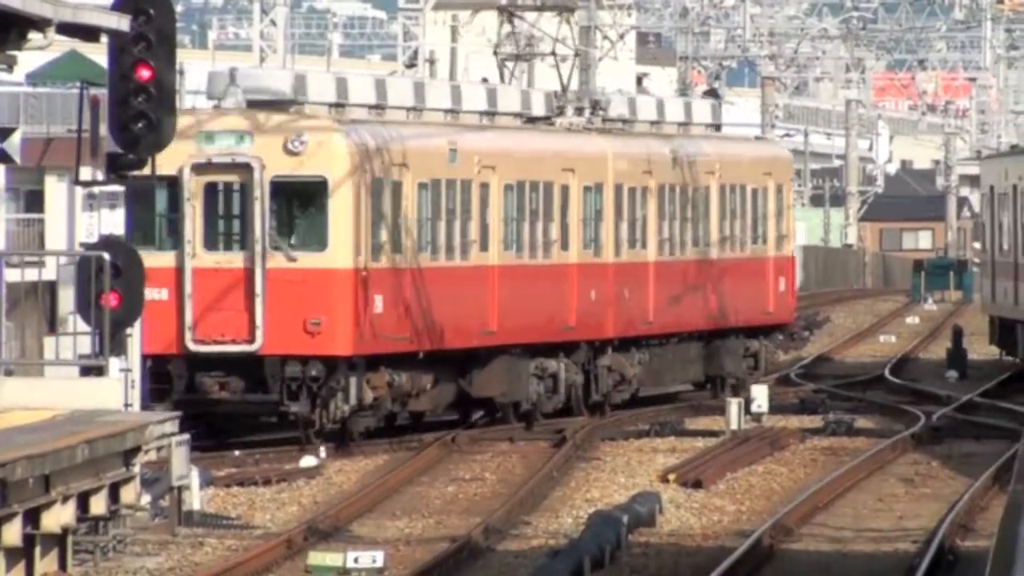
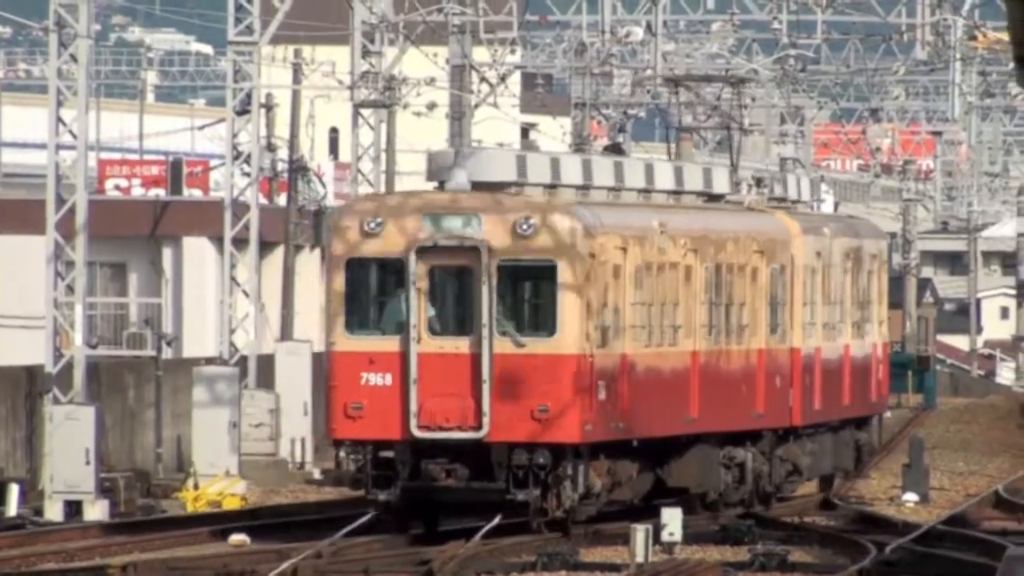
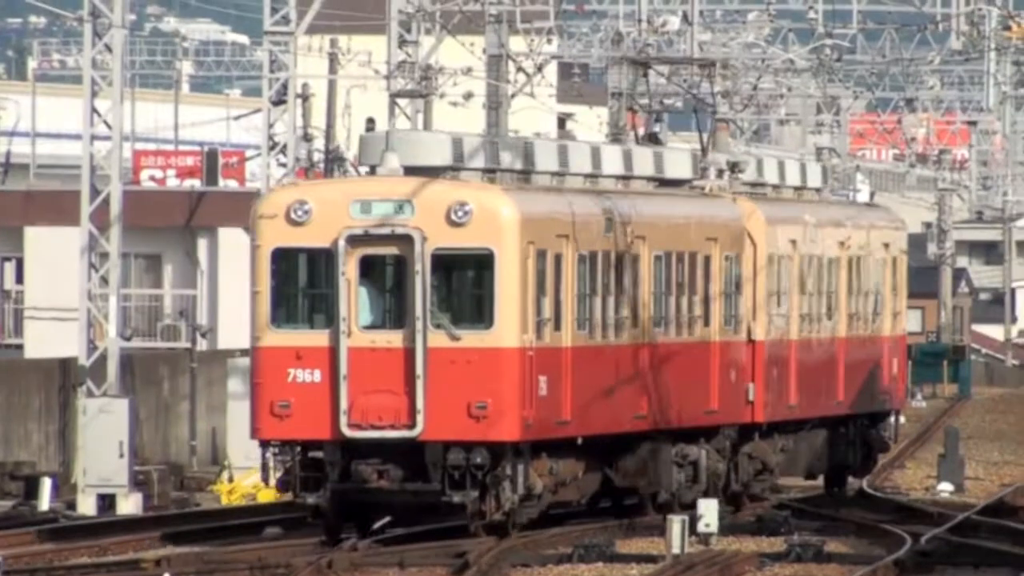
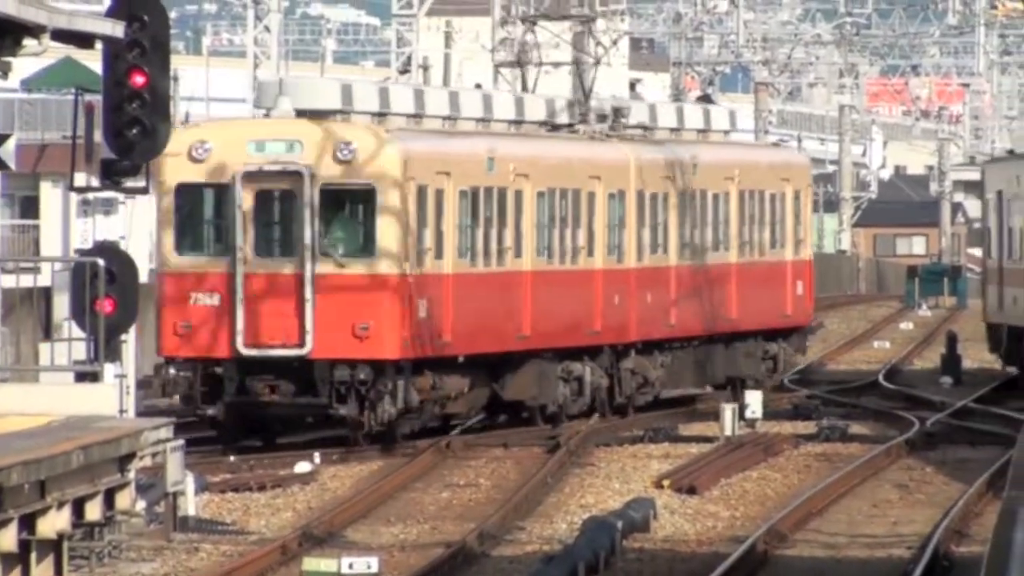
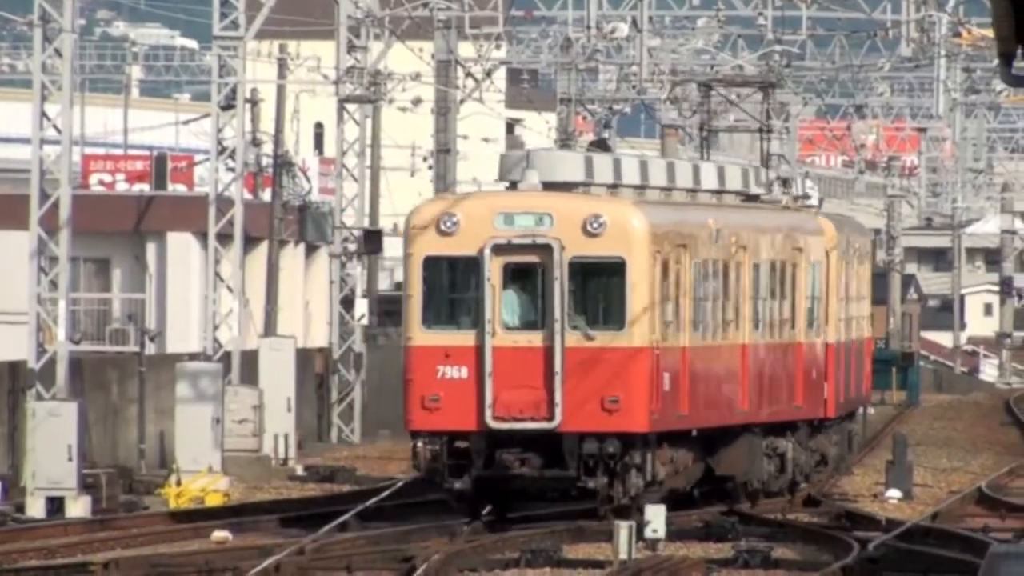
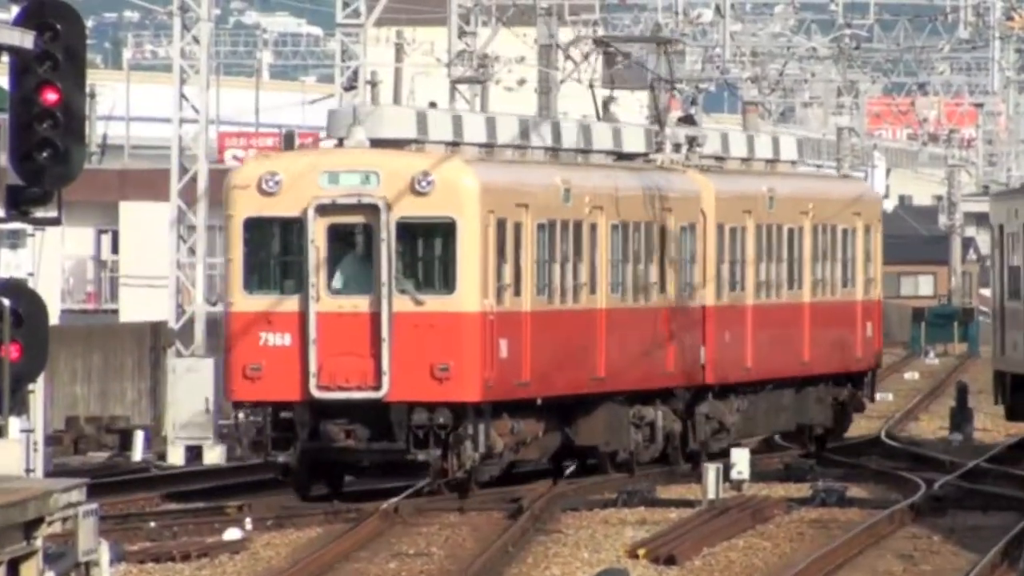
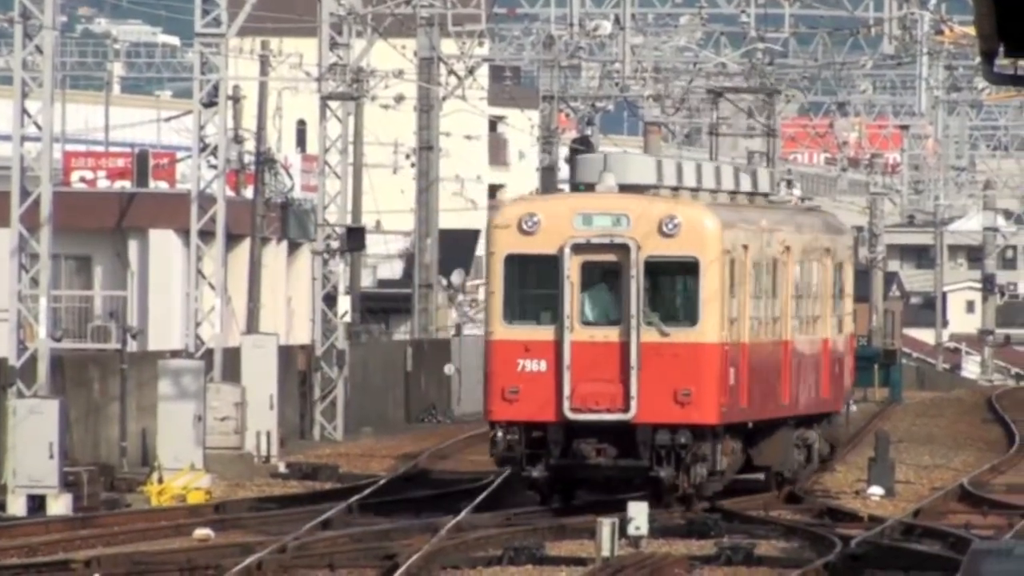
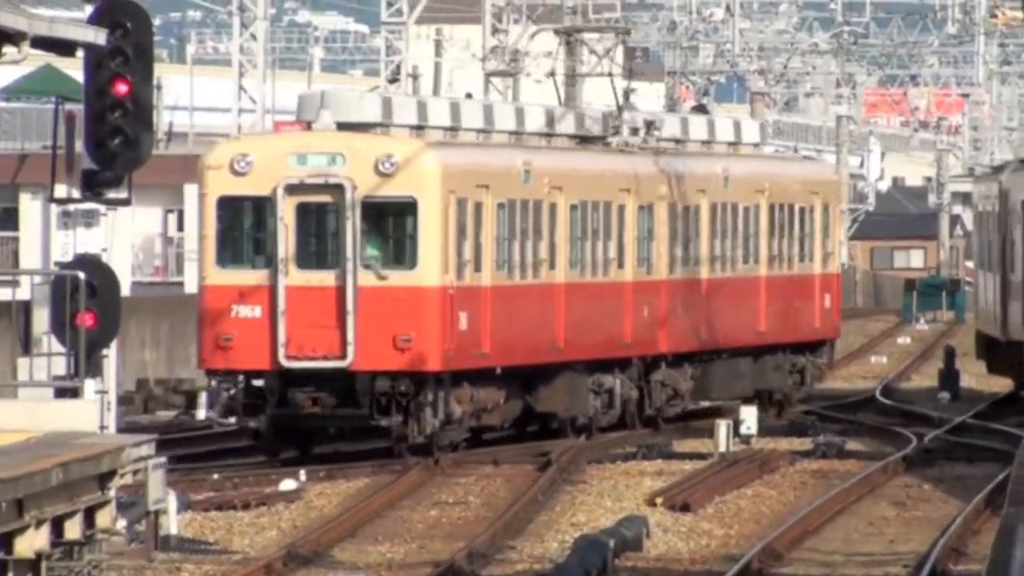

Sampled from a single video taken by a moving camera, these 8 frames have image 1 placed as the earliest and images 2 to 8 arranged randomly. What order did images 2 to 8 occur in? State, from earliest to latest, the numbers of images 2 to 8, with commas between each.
4, 8, 6, 3, 2, 5, 7
